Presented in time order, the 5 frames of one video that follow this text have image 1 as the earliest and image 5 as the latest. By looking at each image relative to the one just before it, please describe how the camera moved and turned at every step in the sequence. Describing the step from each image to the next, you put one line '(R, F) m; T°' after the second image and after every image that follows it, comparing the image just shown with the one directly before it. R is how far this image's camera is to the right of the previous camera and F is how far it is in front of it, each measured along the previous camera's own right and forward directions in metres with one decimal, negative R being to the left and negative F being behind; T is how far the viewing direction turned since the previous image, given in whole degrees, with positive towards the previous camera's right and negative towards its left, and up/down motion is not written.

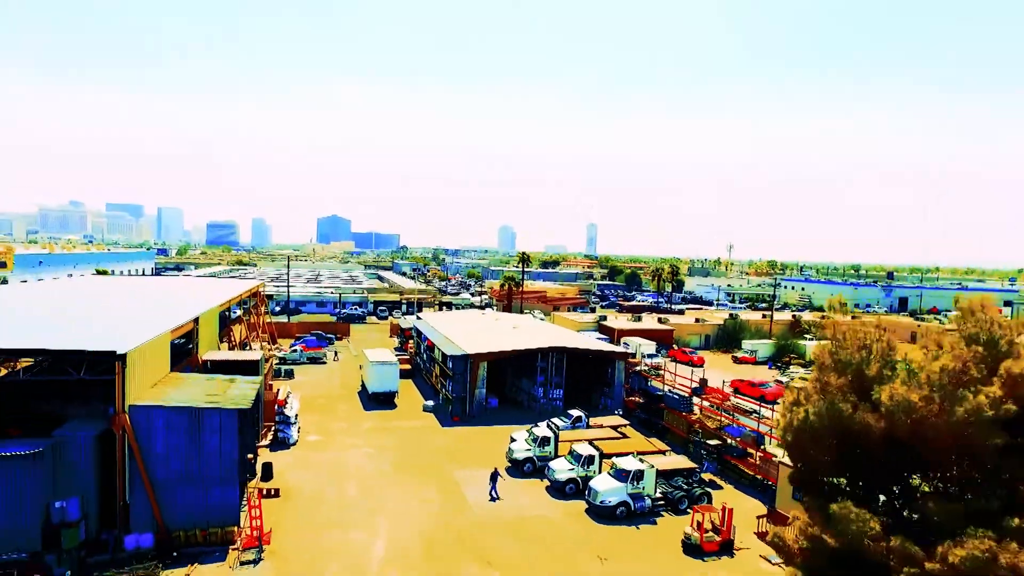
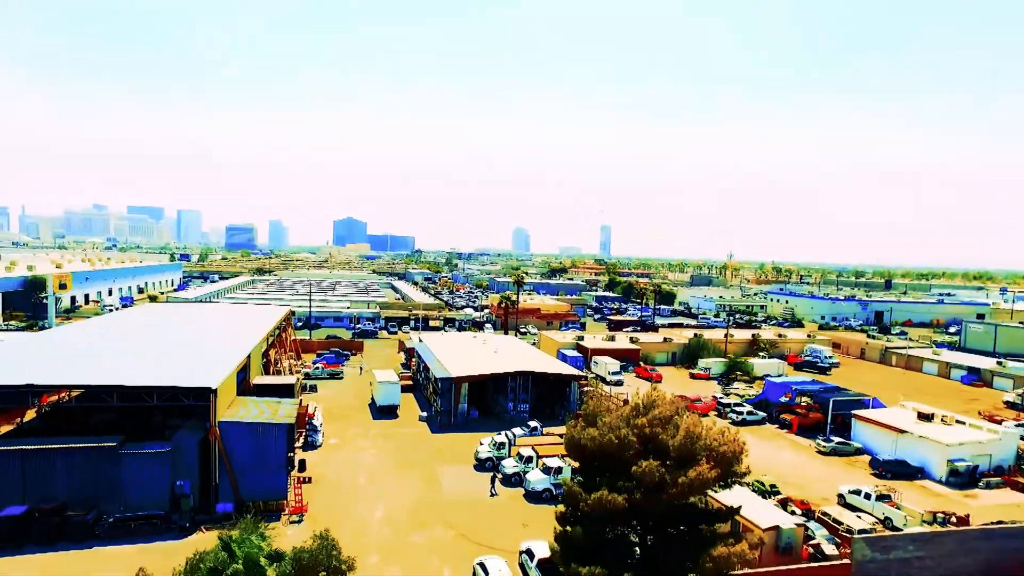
(+1.2, -3.9) m; -1°
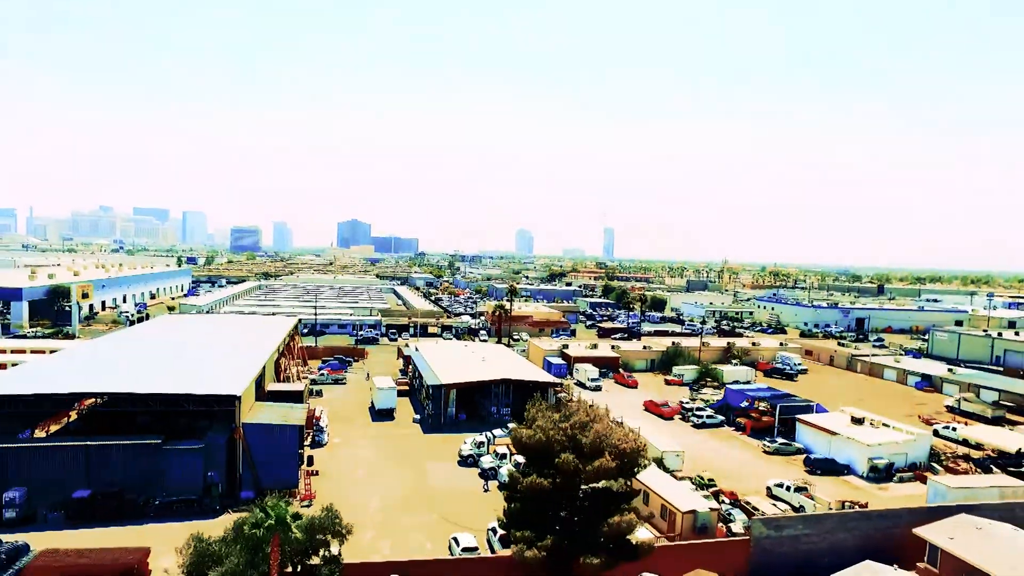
(+0.7, -2.3) m; 0°
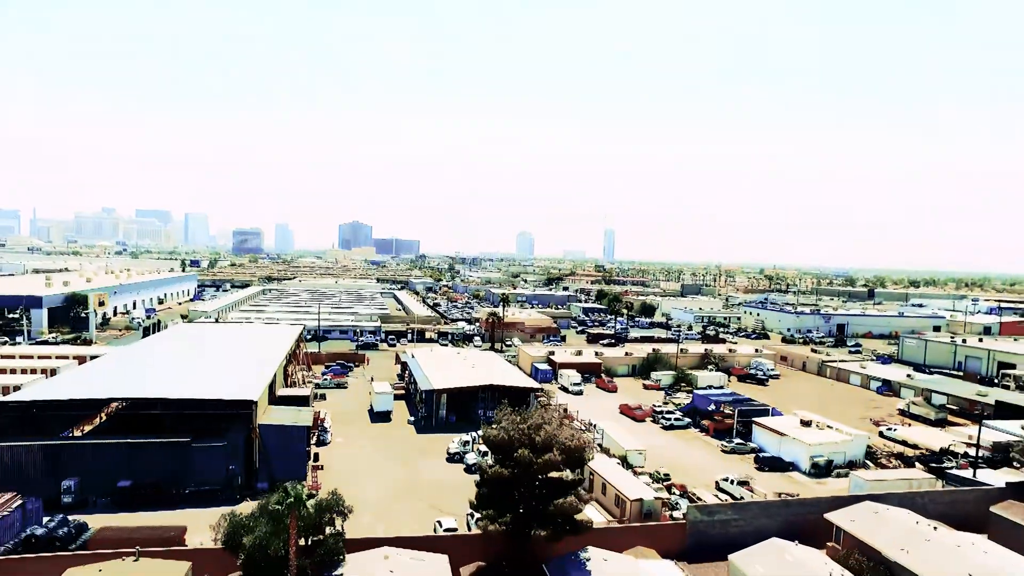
(+0.6, -2.2) m; 0°
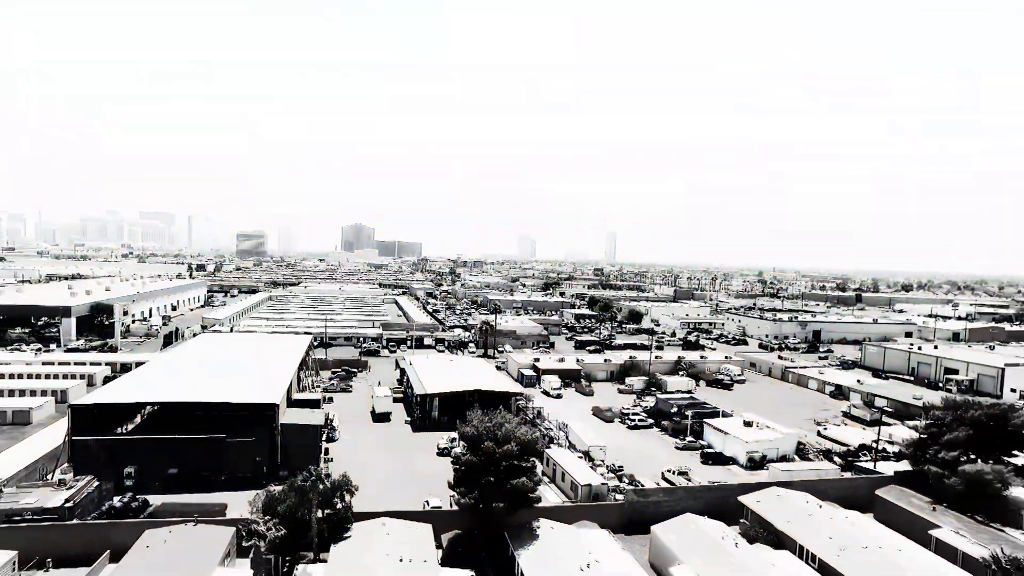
(+0.8, -3.3) m; 0°
